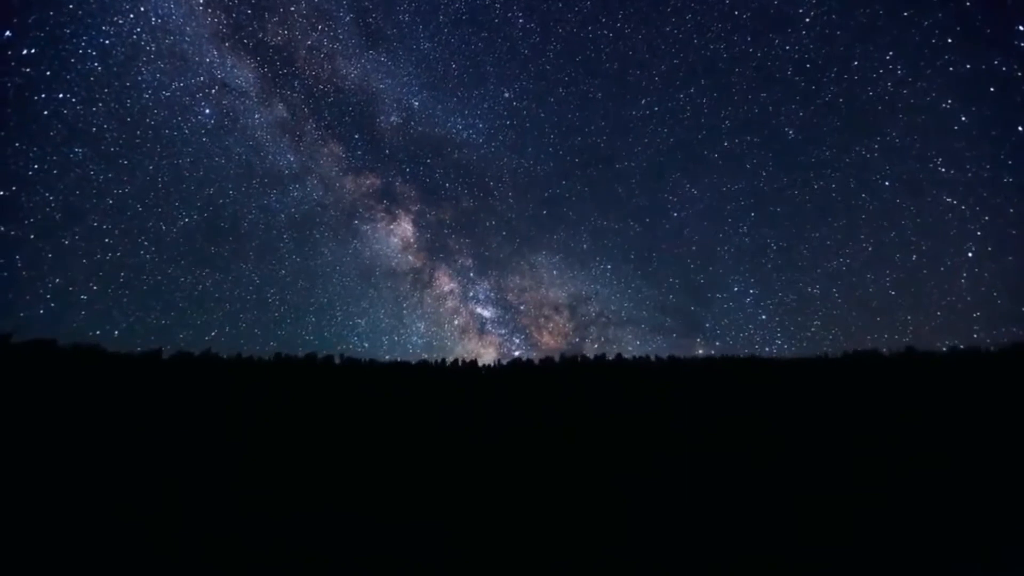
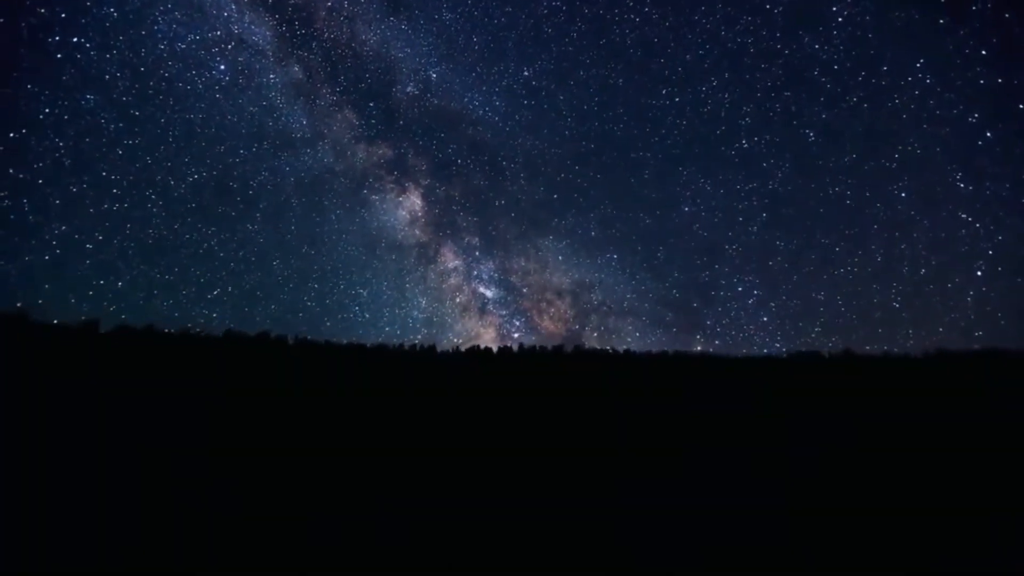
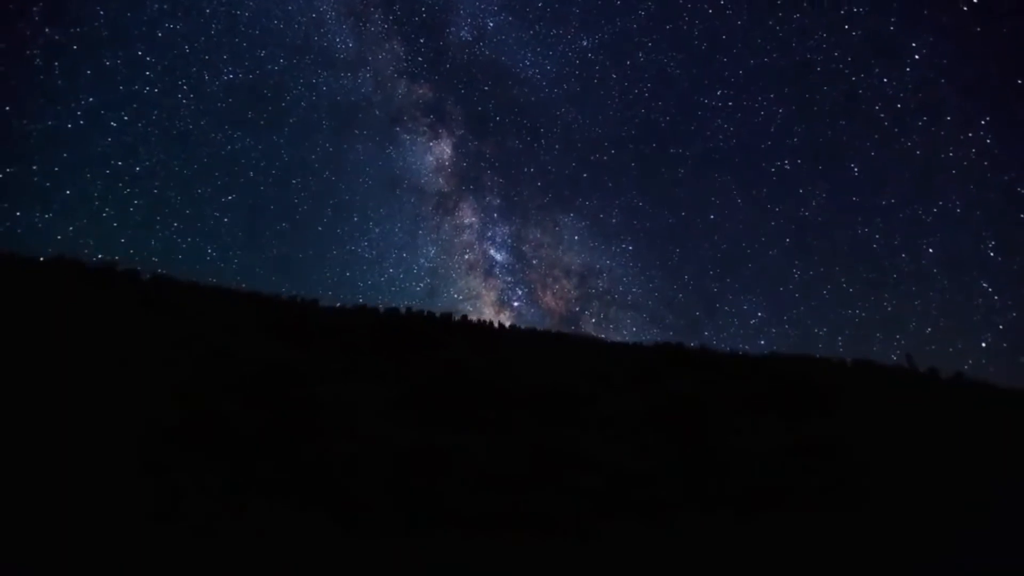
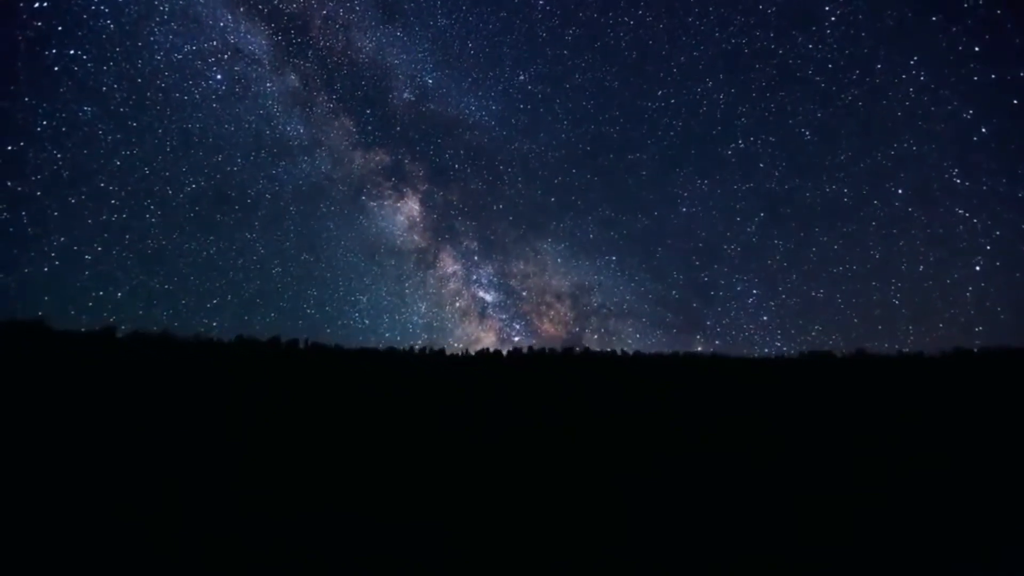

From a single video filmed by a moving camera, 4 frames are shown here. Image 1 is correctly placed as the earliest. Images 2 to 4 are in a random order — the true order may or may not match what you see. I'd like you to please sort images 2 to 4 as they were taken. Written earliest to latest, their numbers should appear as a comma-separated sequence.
4, 2, 3
